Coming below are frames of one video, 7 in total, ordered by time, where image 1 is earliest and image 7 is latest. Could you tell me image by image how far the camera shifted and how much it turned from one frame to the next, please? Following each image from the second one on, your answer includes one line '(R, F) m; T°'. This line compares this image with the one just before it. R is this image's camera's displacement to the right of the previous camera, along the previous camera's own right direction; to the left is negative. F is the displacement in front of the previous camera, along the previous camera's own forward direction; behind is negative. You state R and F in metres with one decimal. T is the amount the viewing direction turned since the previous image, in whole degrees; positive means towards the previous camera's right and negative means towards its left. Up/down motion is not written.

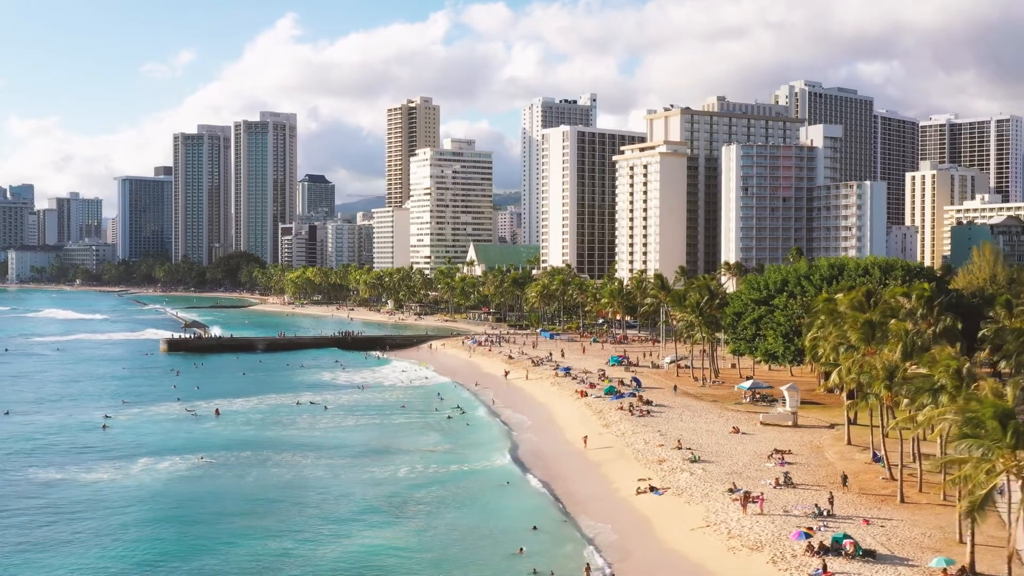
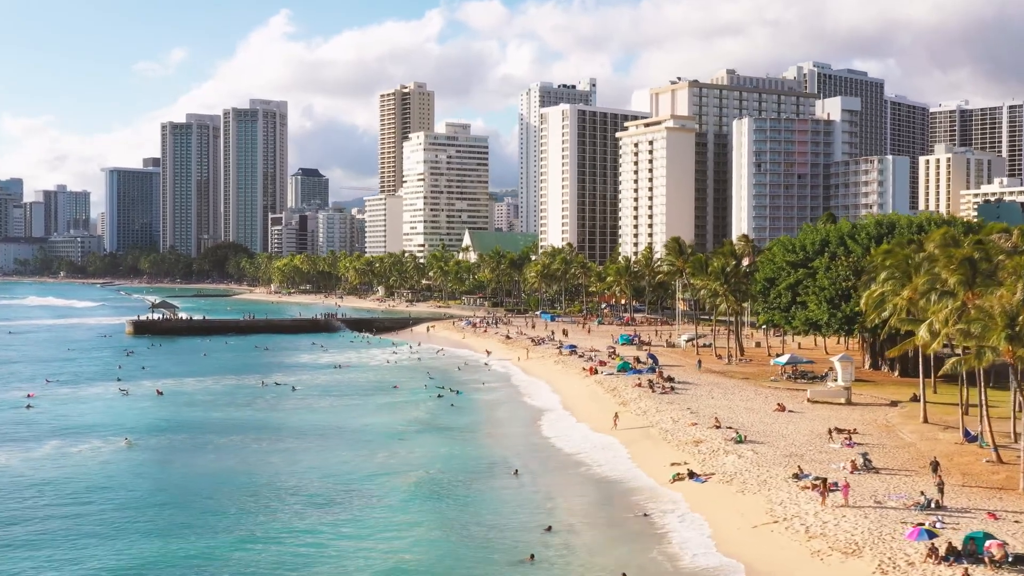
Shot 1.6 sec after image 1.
(-0.1, +11.6) m; 0°
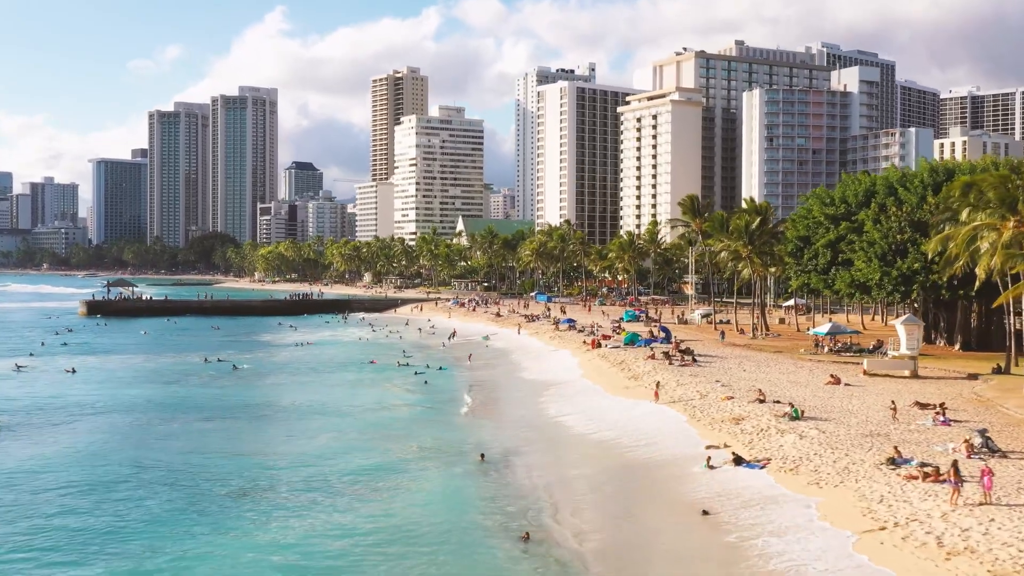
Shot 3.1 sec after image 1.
(+0.6, +11.8) m; 0°
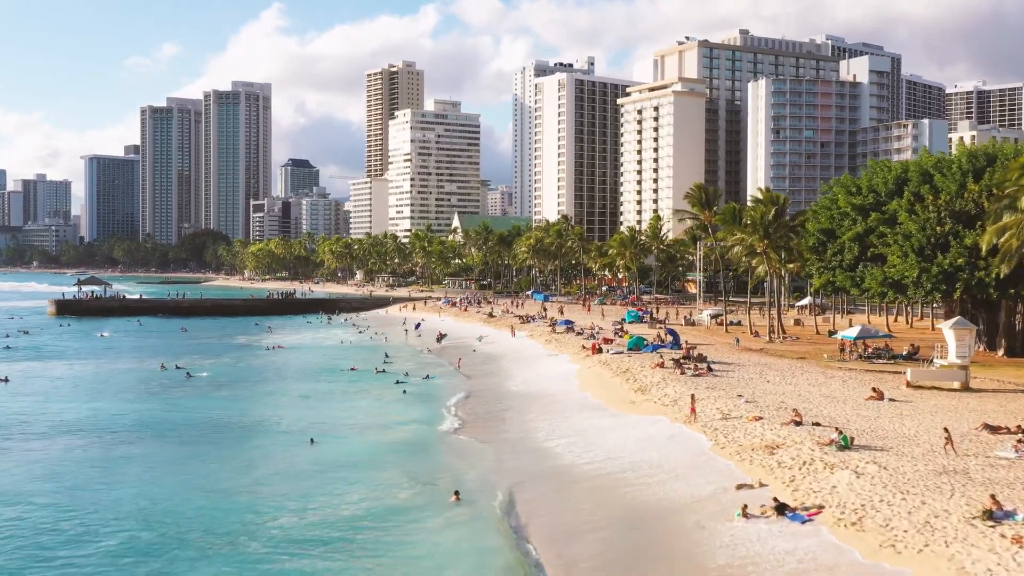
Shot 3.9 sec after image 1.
(+0.4, +6.5) m; 0°
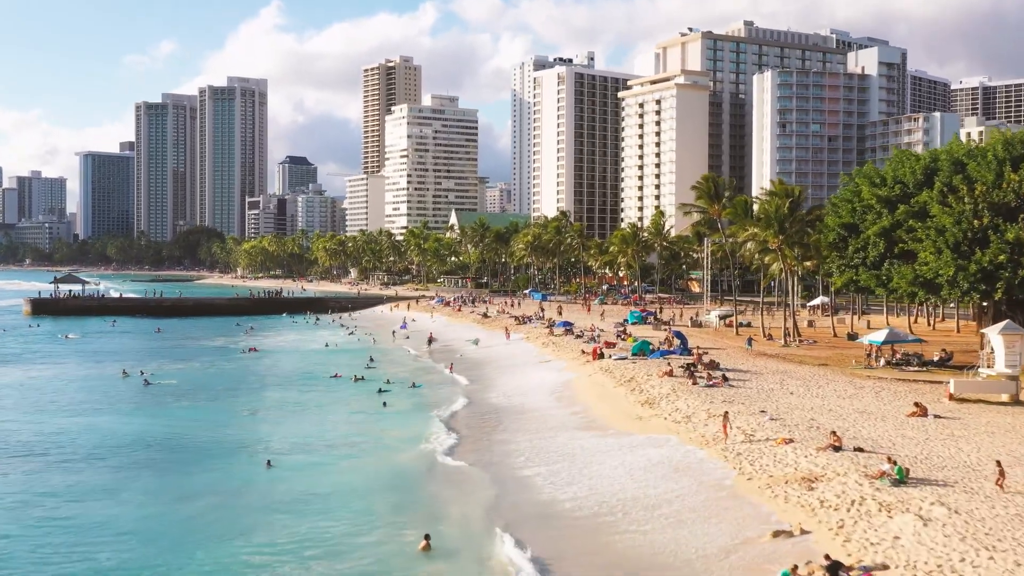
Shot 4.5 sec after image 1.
(+0.3, +4.8) m; 0°
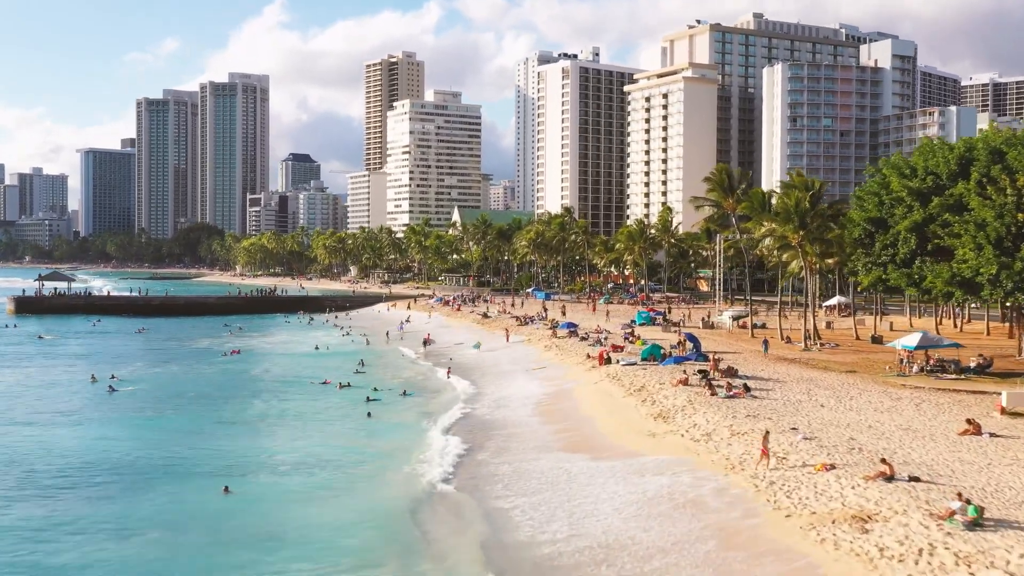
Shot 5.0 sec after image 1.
(+0.2, +4.0) m; 0°
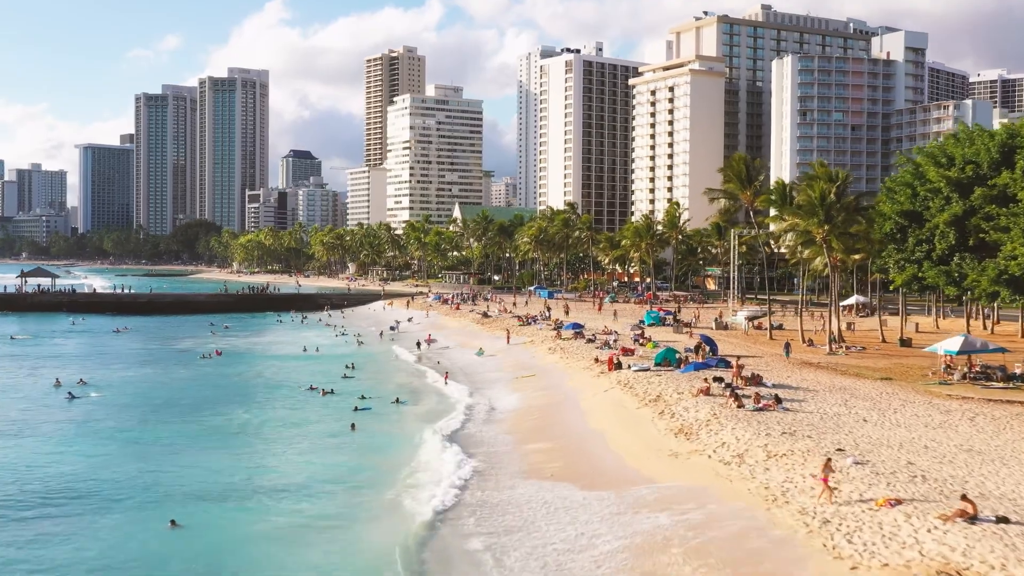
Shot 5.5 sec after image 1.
(0.0, +4.0) m; 0°
